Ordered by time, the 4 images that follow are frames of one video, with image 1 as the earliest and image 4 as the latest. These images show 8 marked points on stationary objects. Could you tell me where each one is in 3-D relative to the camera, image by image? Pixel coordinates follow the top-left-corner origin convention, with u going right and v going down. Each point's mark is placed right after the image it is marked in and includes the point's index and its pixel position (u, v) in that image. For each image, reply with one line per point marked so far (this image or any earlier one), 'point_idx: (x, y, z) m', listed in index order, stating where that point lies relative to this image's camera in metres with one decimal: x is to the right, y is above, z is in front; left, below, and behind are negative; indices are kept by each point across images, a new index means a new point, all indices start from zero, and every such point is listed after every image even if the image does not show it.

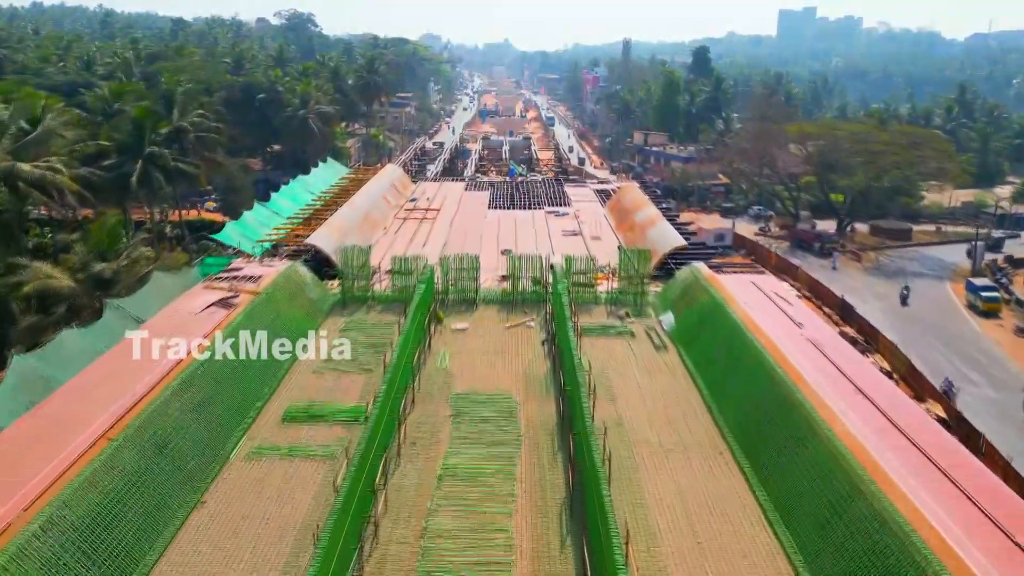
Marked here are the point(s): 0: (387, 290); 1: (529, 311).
0: (-4.1, -0.1, +18.7) m
1: (+0.5, -0.8, +17.8) m
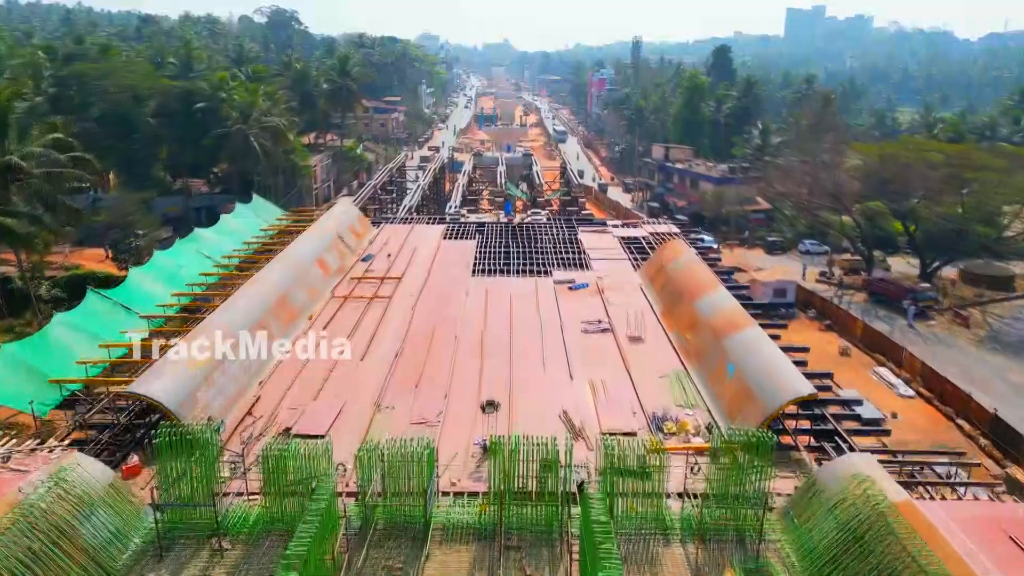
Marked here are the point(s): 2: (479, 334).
0: (-4.4, -3.7, +9.8) m
1: (+0.3, -4.4, +8.9) m
2: (-0.9, -1.3, +16.0) m
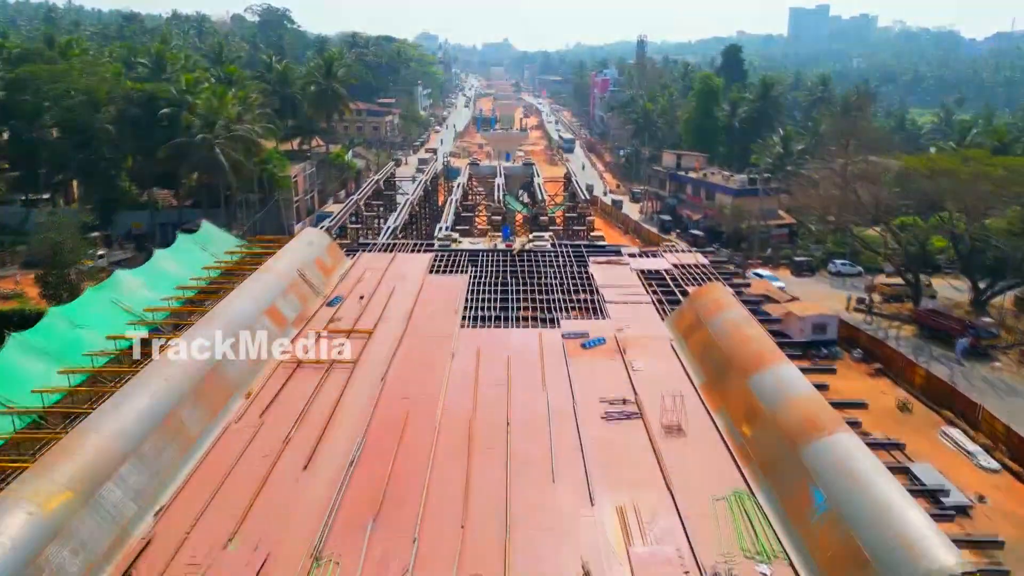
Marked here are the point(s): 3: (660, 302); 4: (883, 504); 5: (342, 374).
0: (-4.4, -5.3, +5.9) m
1: (+0.3, -5.9, +5.0) m
2: (-1.0, -2.9, +12.2) m
3: (+4.7, -0.5, +17.8) m
4: (+5.9, -3.3, +8.9) m
5: (-4.2, -2.1, +14.2) m
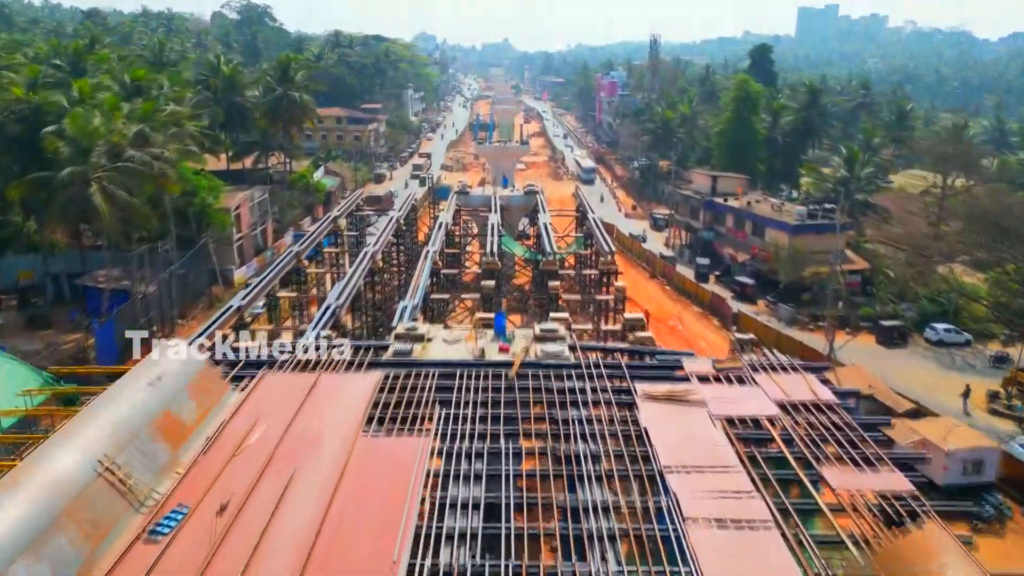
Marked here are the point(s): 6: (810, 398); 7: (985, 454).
0: (-4.5, -8.7, -2.7) m
1: (+0.2, -9.4, -3.6) m
2: (-1.0, -6.4, +3.6) m
3: (+4.6, -4.0, +9.2) m
4: (+5.8, -6.7, +0.3) m
5: (-4.3, -5.6, +5.5) m
6: (+6.9, -2.5, +13.2) m
7: (+13.9, -4.9, +16.5) m
